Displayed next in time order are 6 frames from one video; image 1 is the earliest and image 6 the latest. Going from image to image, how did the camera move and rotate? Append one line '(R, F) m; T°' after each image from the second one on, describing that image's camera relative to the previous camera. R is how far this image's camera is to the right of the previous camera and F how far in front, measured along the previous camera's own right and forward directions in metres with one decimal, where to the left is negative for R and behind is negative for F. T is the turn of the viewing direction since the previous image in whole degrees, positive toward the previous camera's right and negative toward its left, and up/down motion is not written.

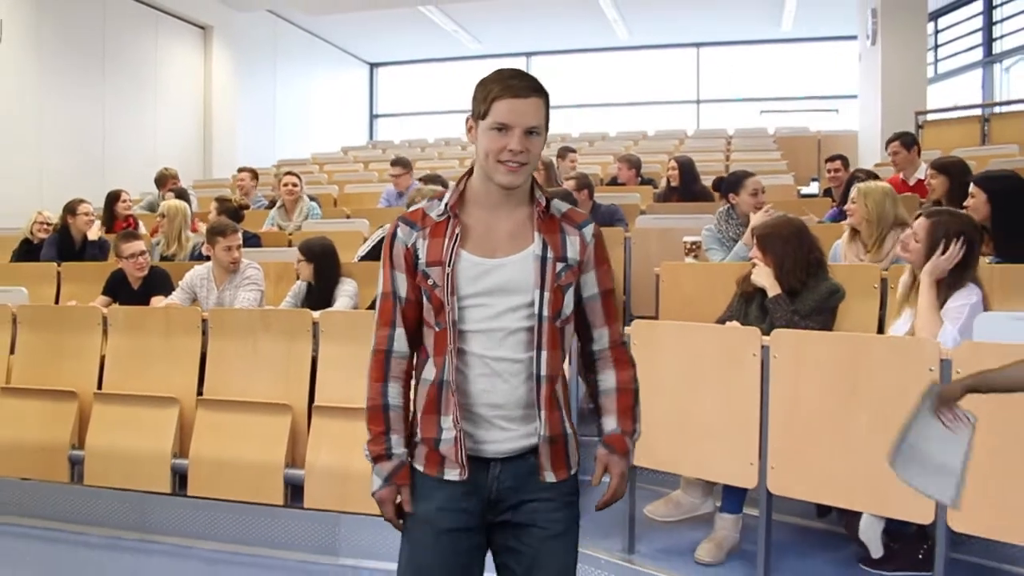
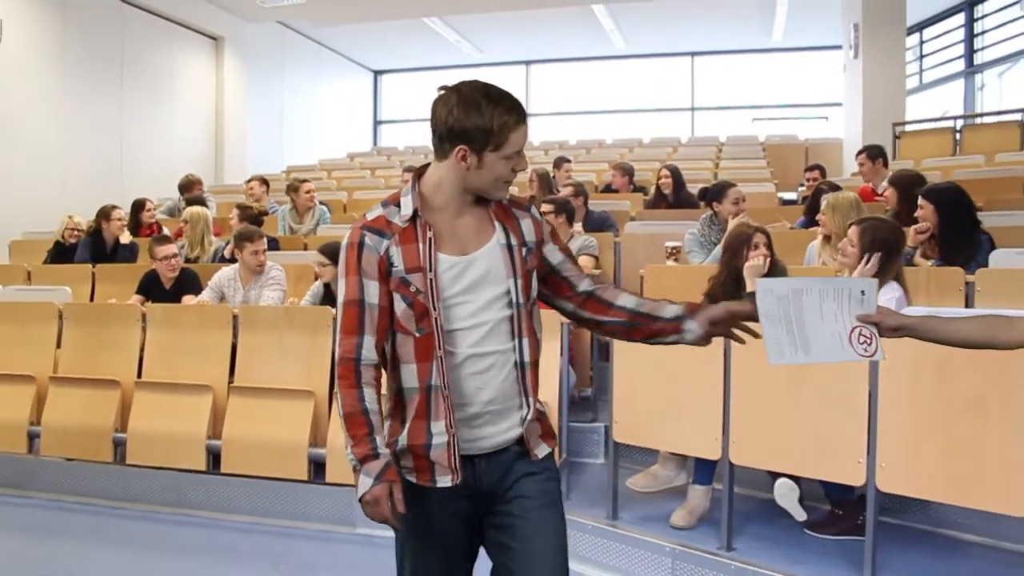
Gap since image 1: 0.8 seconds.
(0.0, -0.4) m; 0°
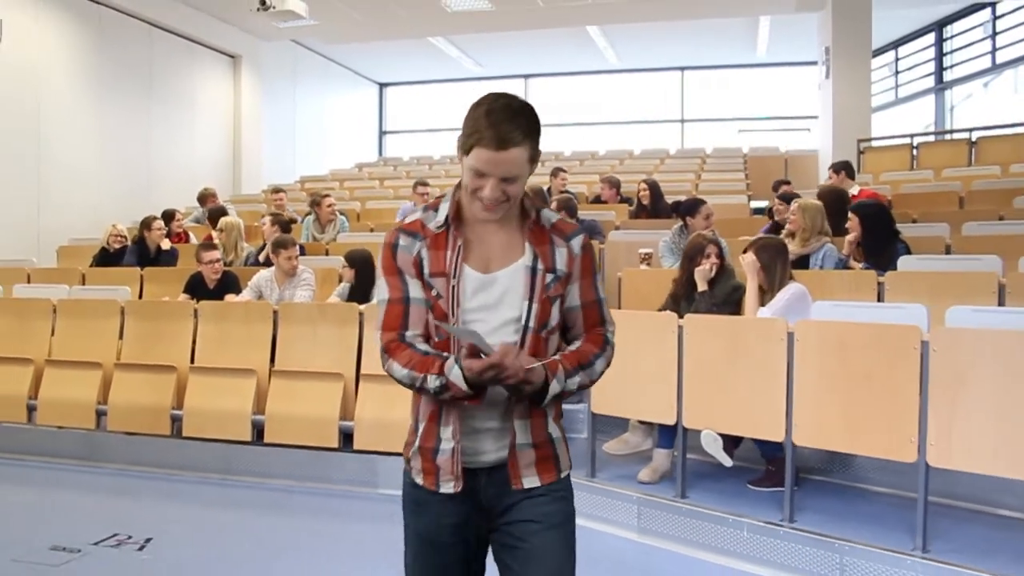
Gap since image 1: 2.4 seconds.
(0.0, -0.6) m; 0°
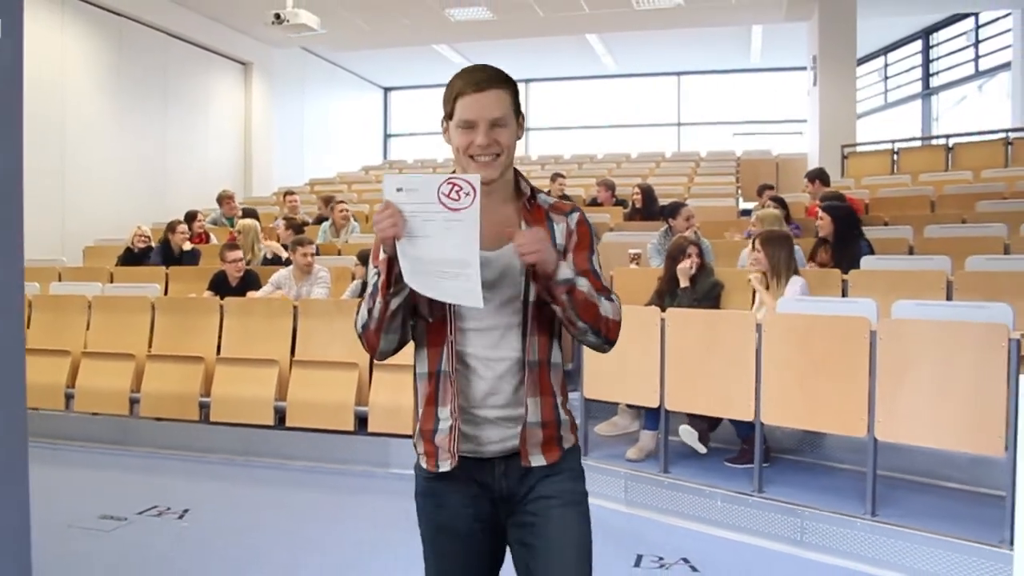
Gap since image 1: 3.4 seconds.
(0.0, -0.4) m; 0°
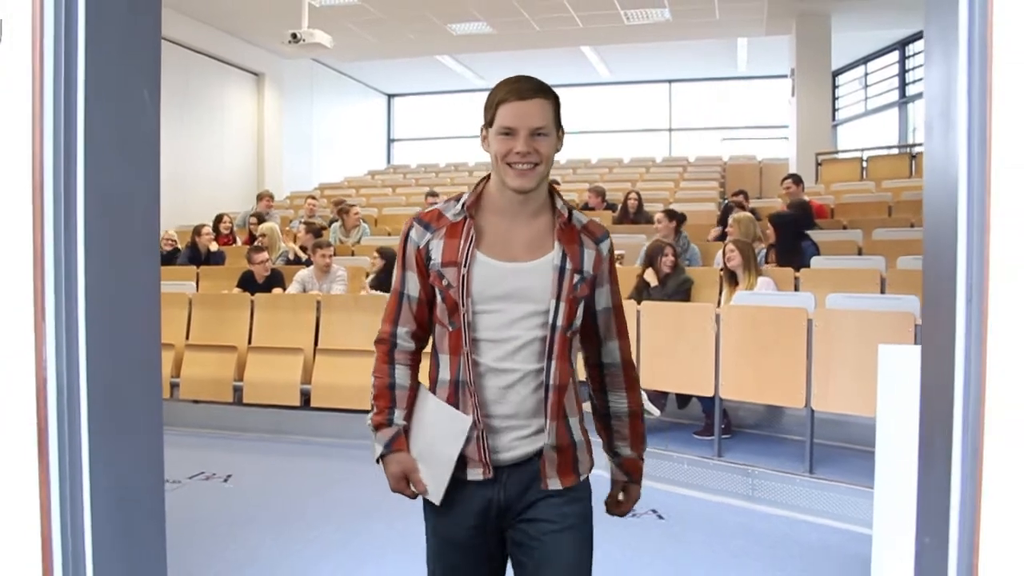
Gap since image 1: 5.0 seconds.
(0.0, -0.6) m; 0°
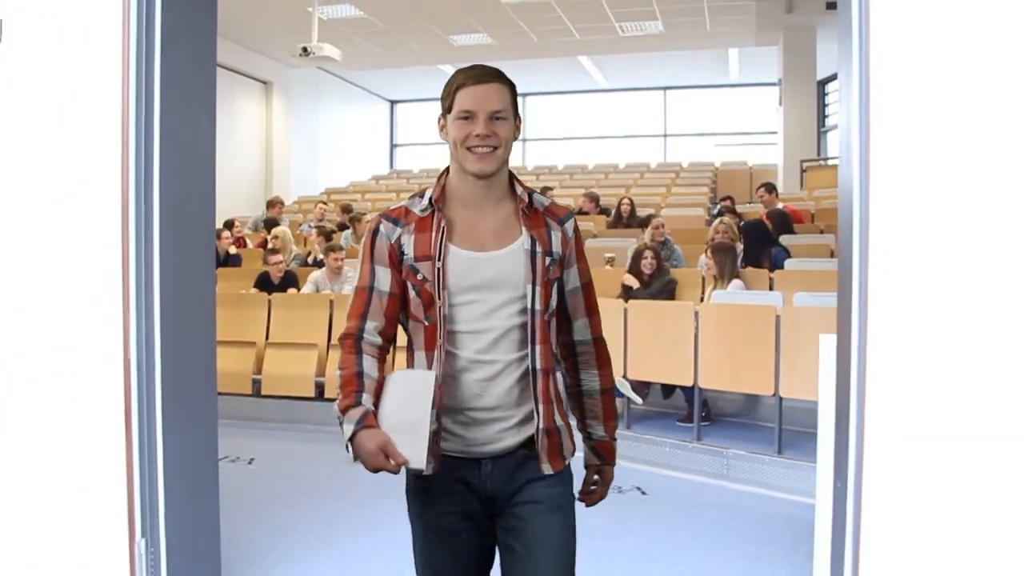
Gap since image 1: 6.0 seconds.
(0.0, -0.4) m; 0°
